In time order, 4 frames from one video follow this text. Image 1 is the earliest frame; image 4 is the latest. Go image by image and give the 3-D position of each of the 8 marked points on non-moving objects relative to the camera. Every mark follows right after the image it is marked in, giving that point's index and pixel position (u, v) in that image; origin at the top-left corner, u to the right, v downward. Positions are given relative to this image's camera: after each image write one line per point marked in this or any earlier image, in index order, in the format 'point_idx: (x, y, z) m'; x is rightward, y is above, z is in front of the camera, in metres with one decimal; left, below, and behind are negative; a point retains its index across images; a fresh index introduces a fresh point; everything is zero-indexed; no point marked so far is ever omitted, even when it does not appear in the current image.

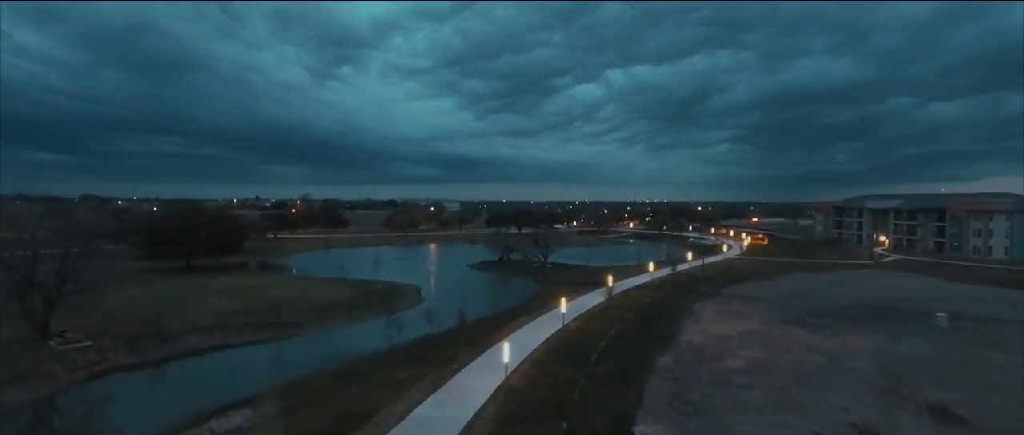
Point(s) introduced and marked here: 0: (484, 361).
0: (-0.7, -3.7, +17.2) m
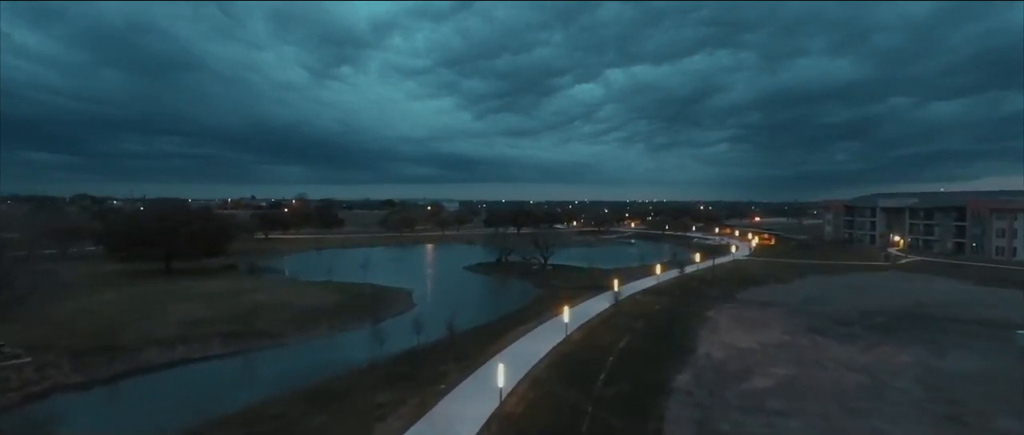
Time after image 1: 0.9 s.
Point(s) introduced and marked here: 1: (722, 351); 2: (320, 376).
0: (-0.8, -3.7, +14.9) m
1: (+5.9, -3.8, +18.7) m
2: (-5.3, -4.4, +18.3) m
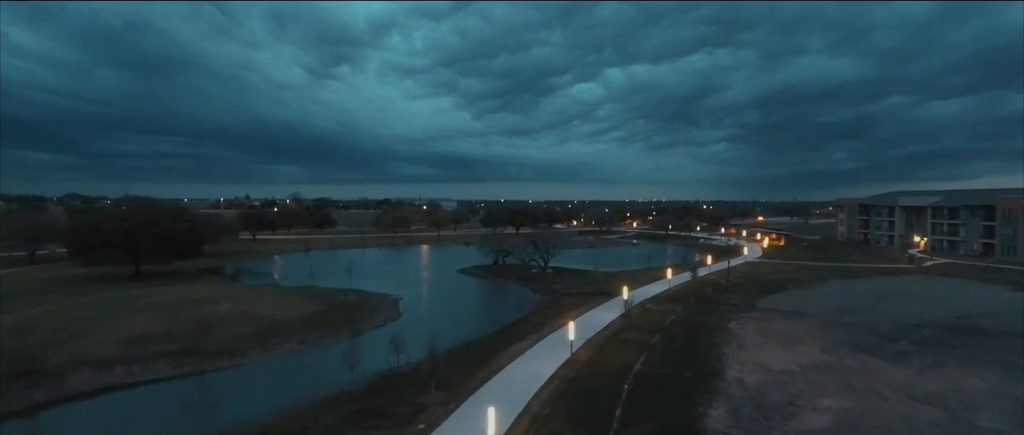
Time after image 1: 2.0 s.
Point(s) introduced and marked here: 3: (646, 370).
0: (-0.9, -3.7, +11.9) m
1: (+5.8, -3.8, +15.7) m
2: (-5.4, -4.4, +15.4) m
3: (+3.2, -3.7, +16.0) m
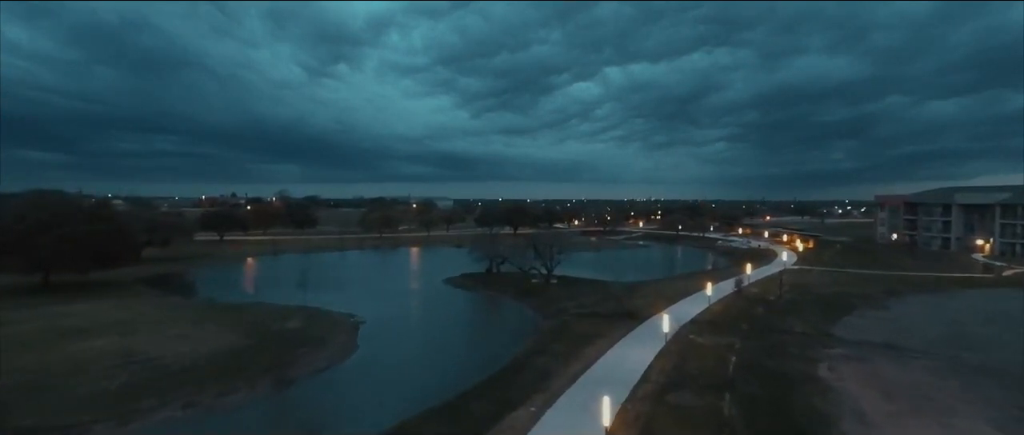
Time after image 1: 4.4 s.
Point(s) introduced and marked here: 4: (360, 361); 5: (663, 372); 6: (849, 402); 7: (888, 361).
0: (-1.0, -3.7, +4.9) m
1: (+5.7, -3.8, +8.8) m
2: (-5.5, -4.4, +8.4) m
3: (+3.1, -3.7, +9.0) m
4: (-4.4, -4.0, +19.0) m
5: (+3.4, -3.5, +15.0) m
6: (+6.7, -3.7, +13.4) m
7: (+9.6, -3.7, +16.9) m
